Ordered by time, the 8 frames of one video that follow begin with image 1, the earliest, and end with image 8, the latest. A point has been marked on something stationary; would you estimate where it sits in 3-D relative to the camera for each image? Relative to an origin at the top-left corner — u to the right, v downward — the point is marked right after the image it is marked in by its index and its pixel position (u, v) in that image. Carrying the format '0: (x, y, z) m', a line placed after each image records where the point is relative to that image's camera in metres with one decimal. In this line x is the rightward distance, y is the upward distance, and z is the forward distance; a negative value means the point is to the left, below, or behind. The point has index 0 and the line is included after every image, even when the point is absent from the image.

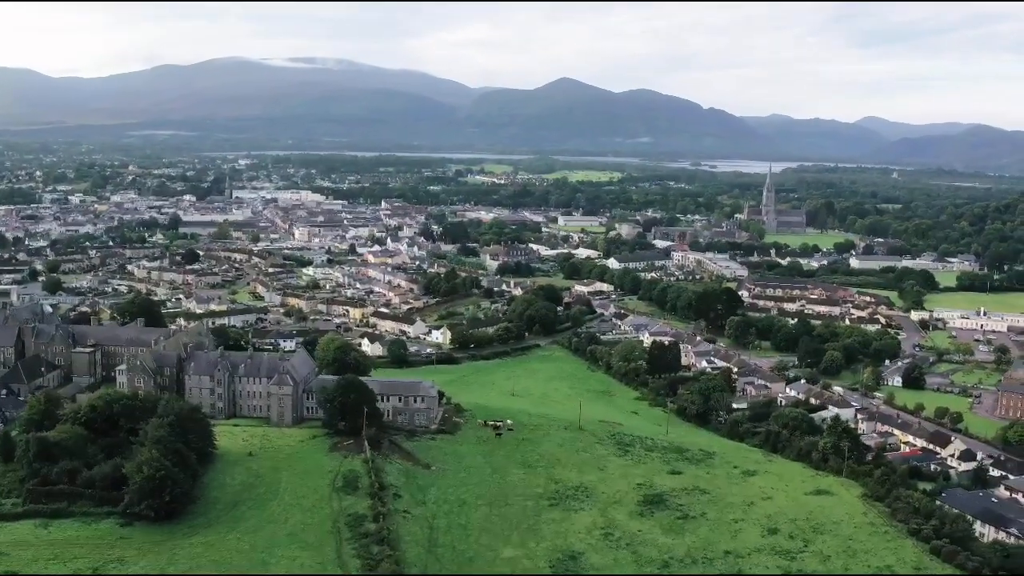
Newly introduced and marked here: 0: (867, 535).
0: (+7.3, -5.1, +17.8) m
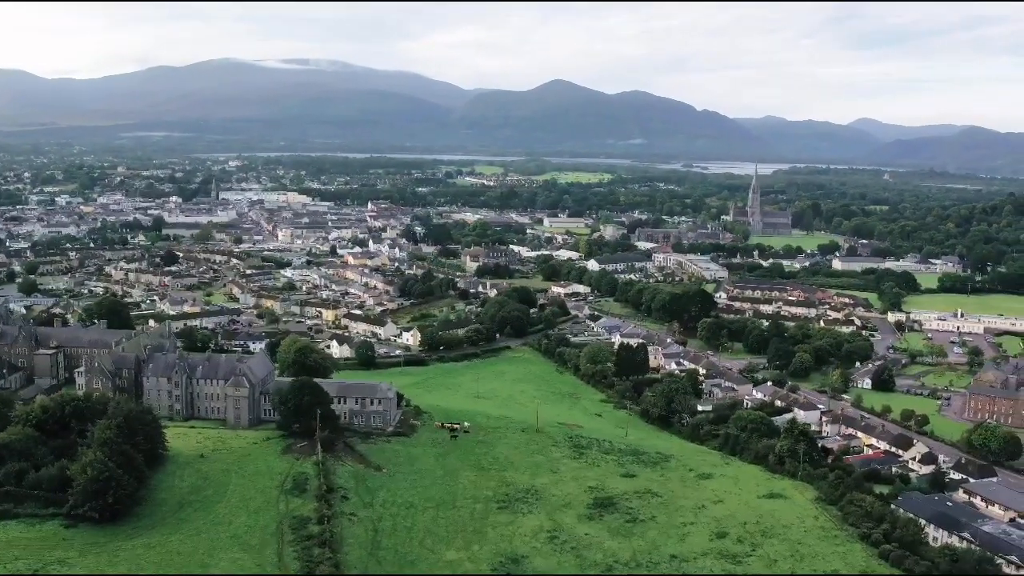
0: (+6.2, -5.1, +17.7) m
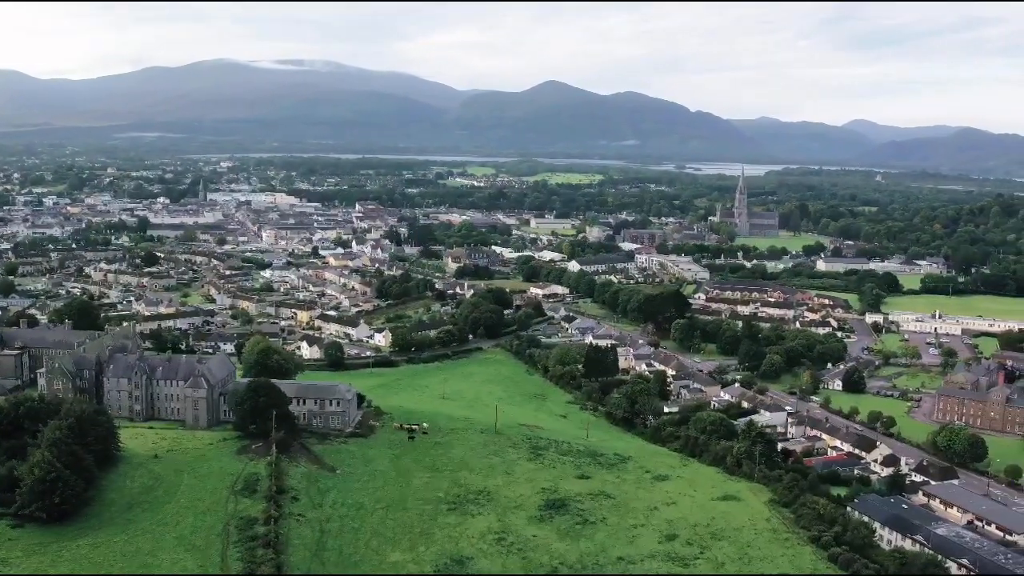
0: (+5.1, -5.1, +17.6) m
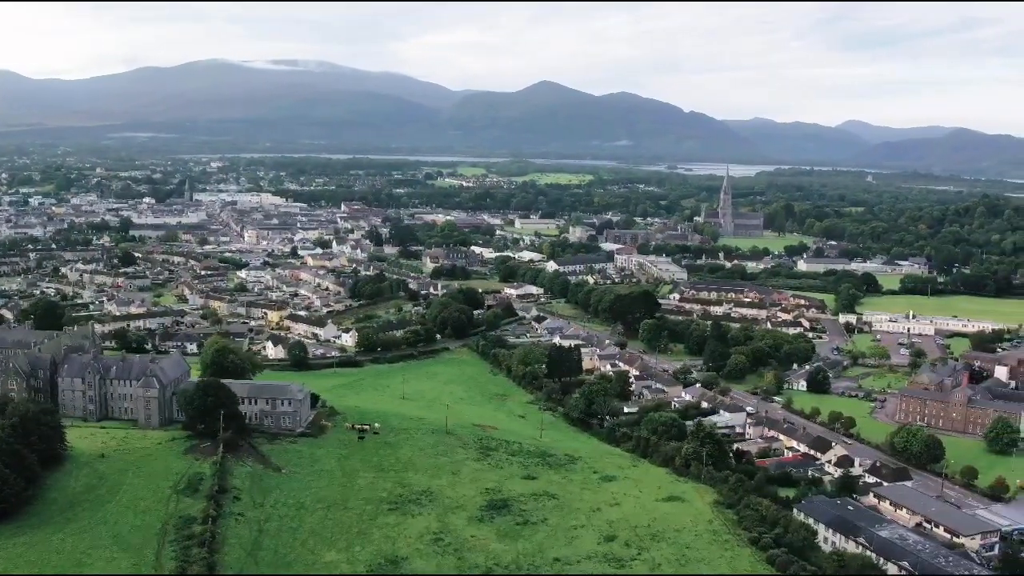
0: (+3.9, -5.1, +17.5) m
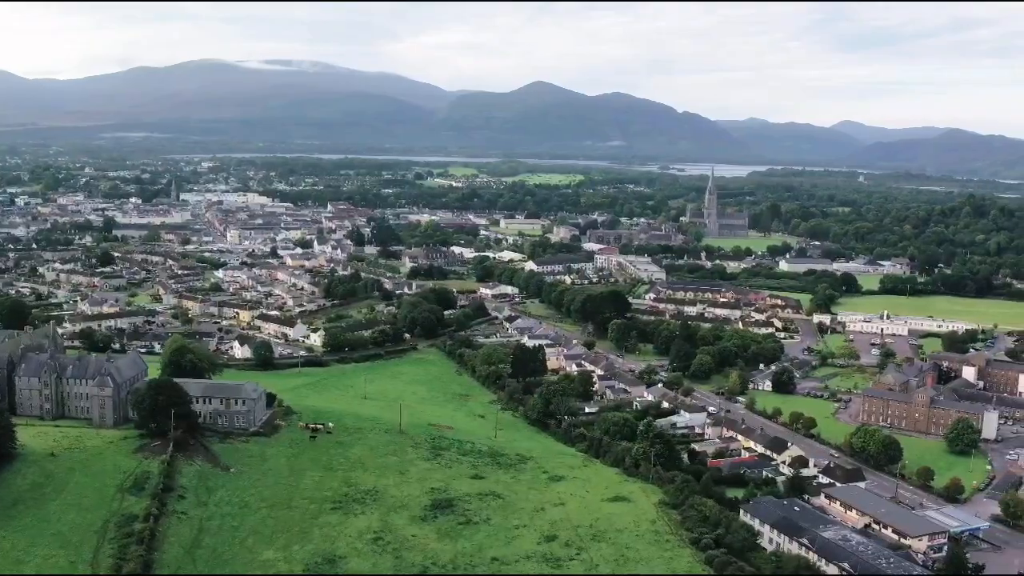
0: (+2.7, -5.1, +17.5) m
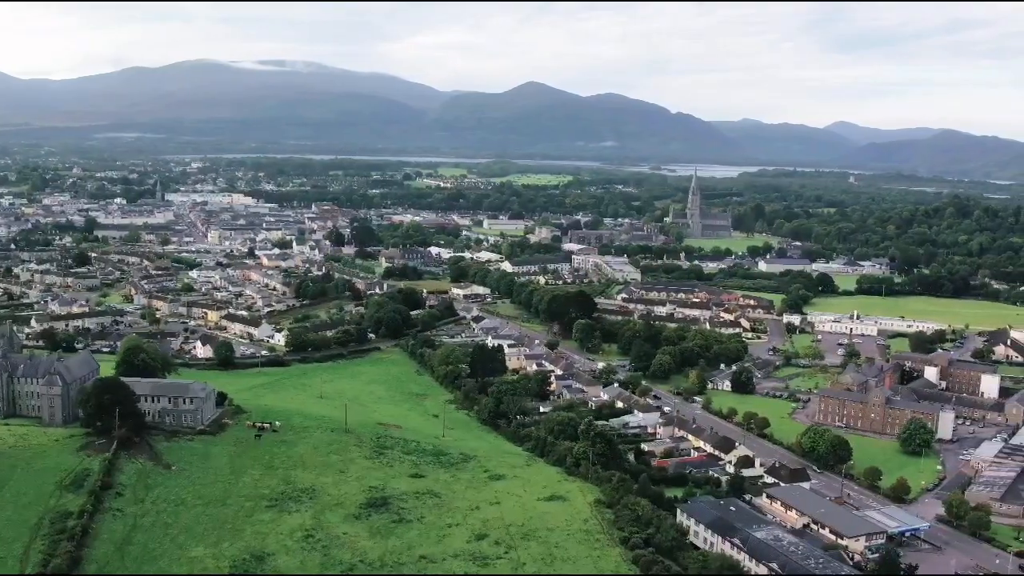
0: (+1.3, -5.1, +17.6) m
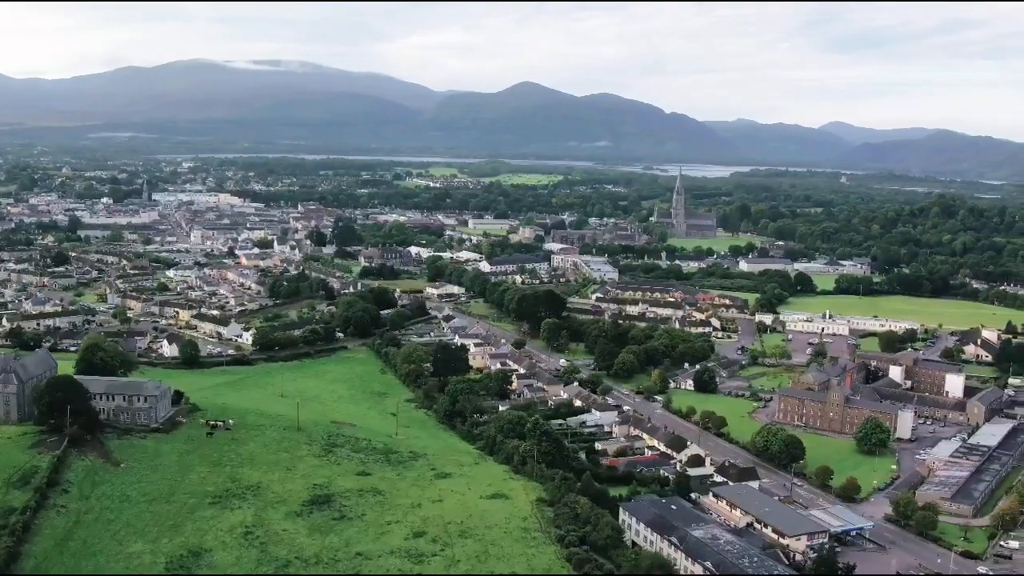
0: (0.0, -5.1, +17.6) m
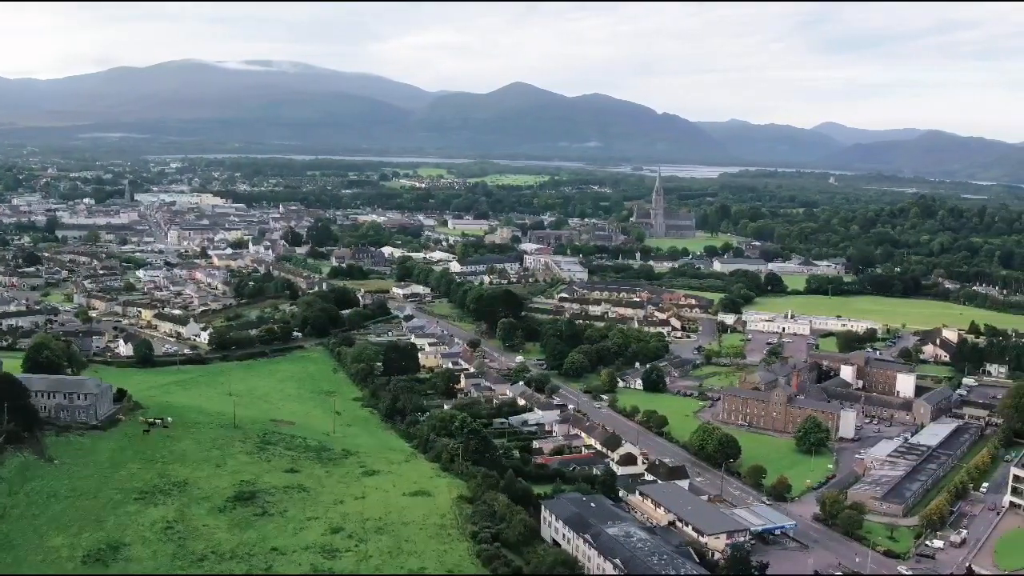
0: (-1.7, -5.1, +17.8) m
